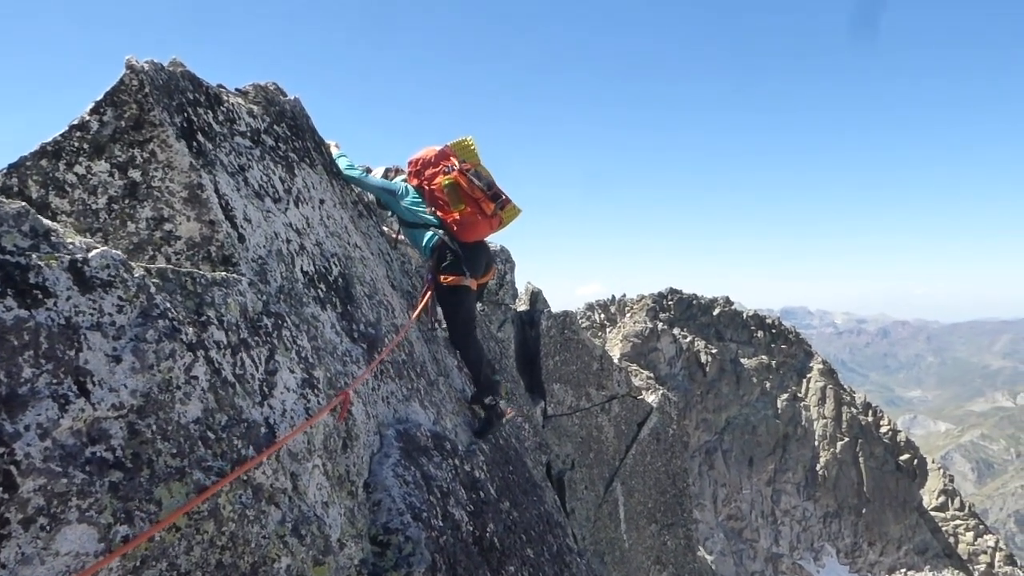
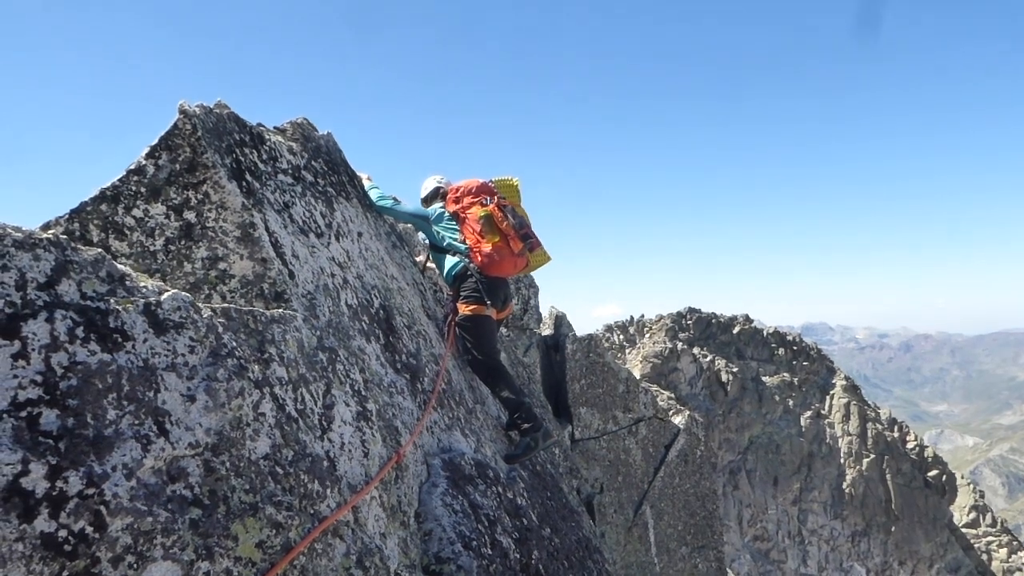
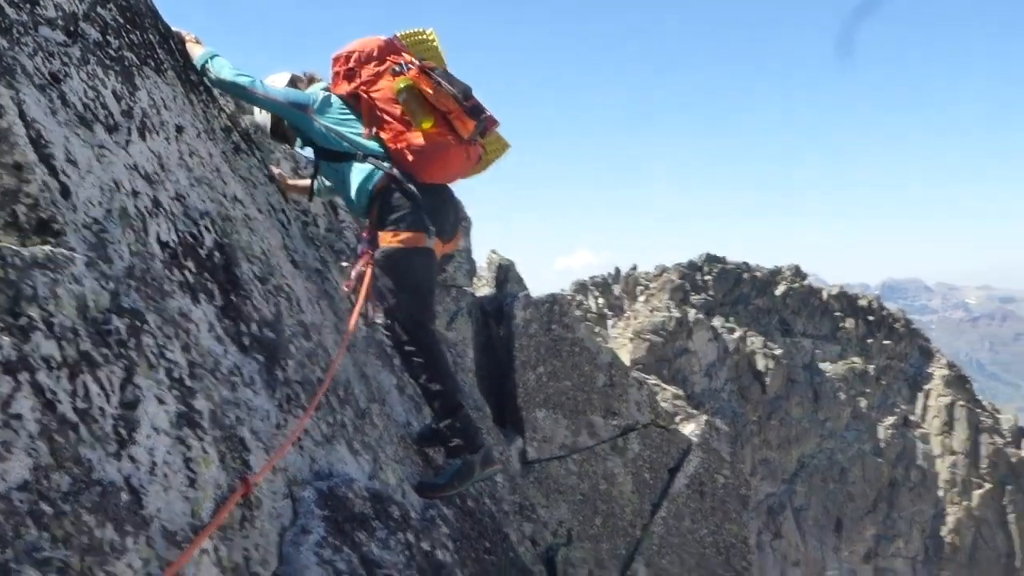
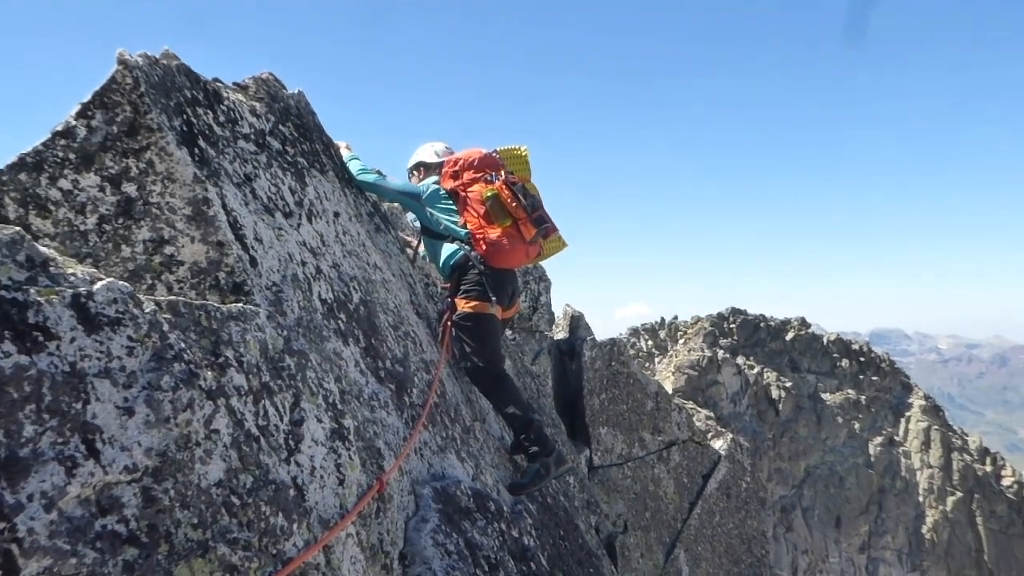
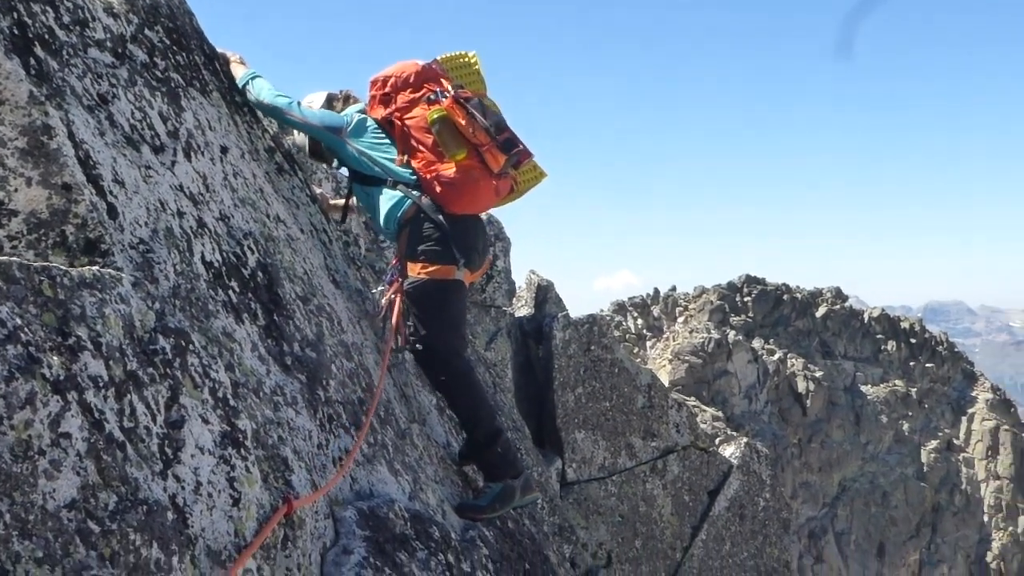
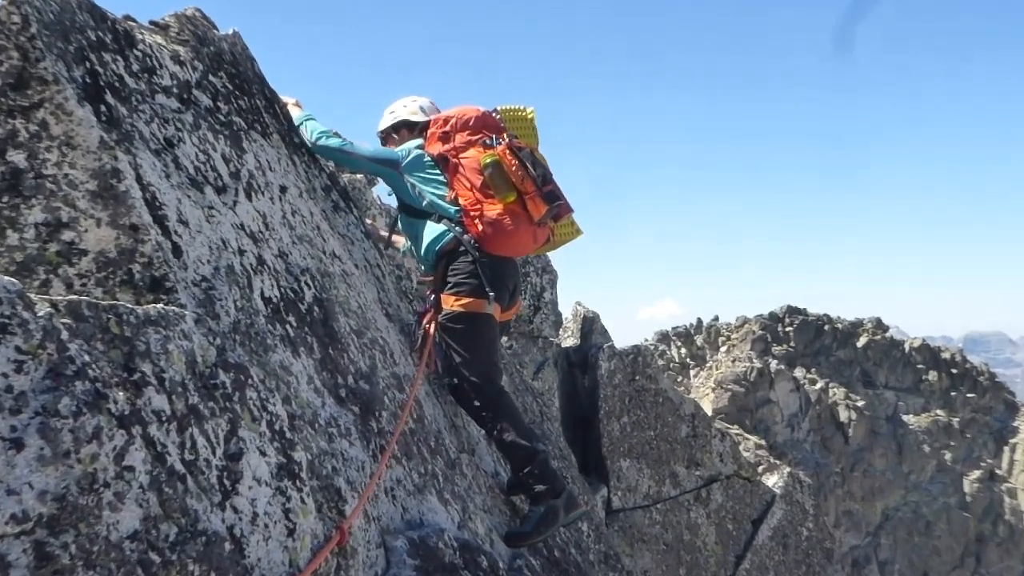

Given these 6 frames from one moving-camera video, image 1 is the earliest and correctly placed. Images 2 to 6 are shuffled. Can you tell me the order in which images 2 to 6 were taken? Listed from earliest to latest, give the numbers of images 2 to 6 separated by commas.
2, 4, 6, 5, 3
